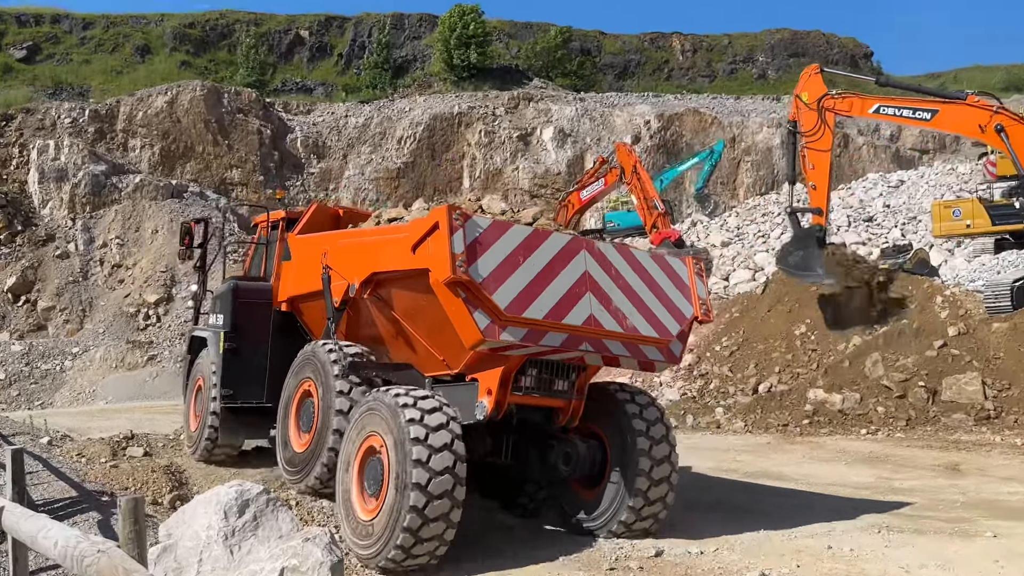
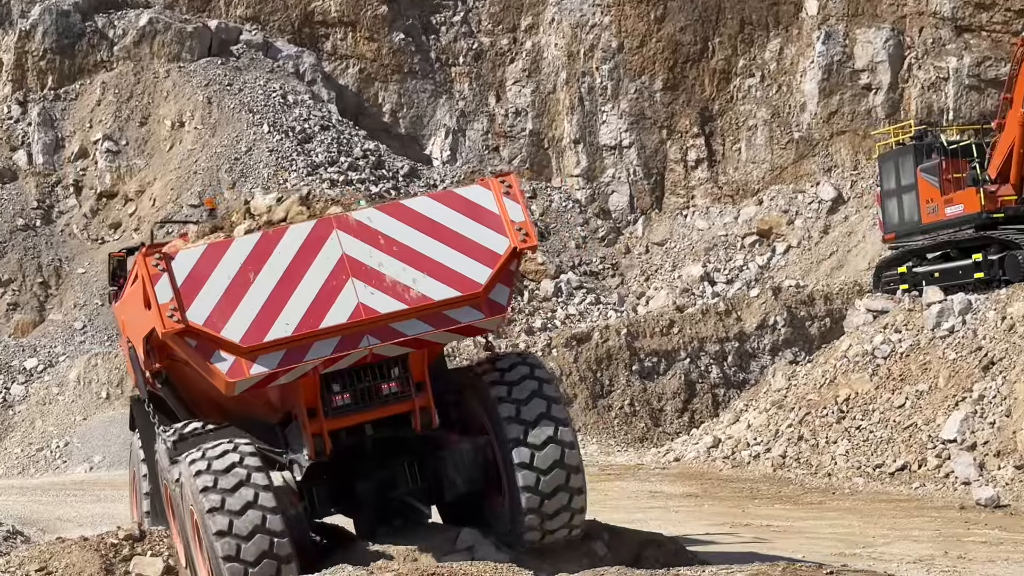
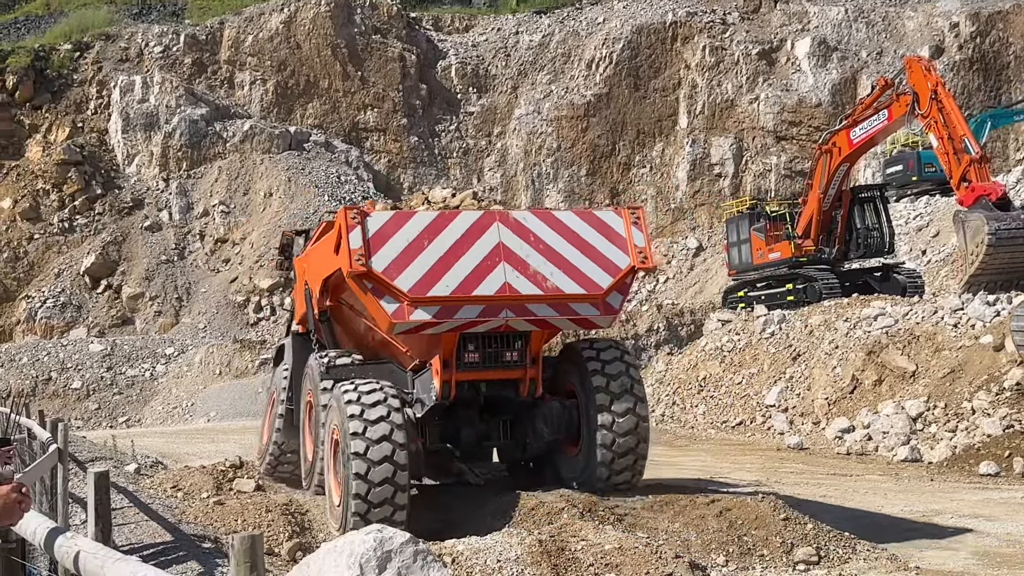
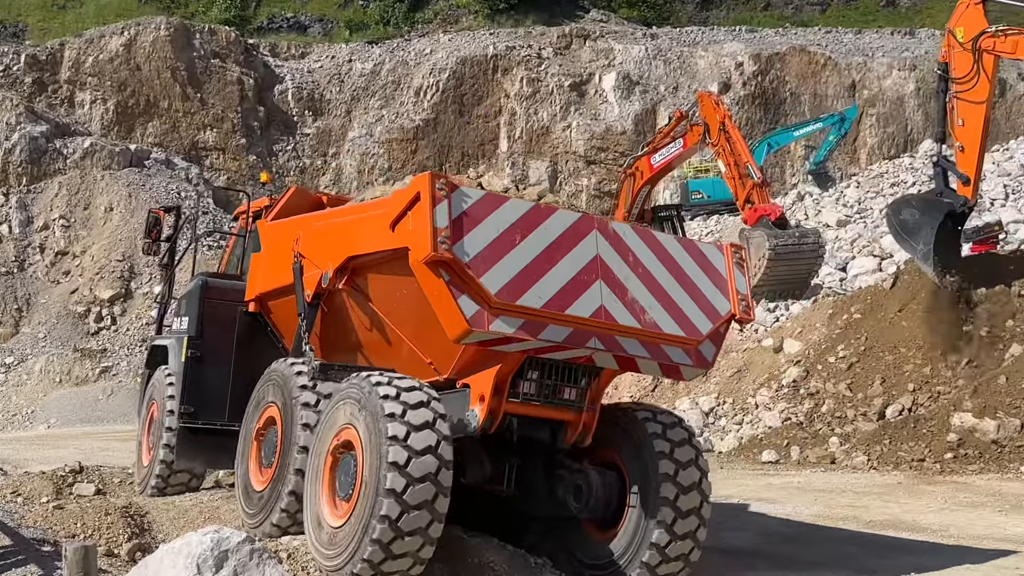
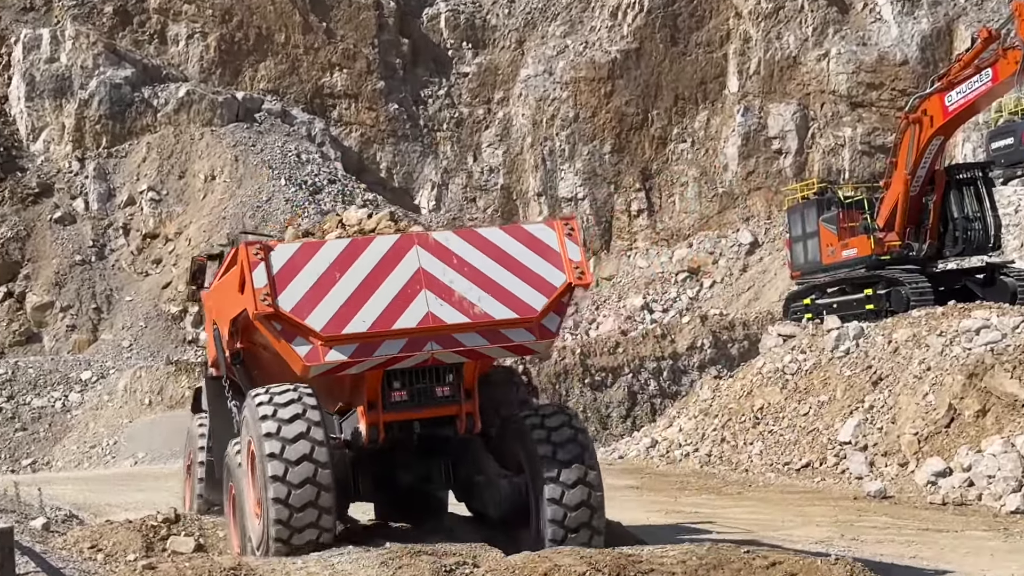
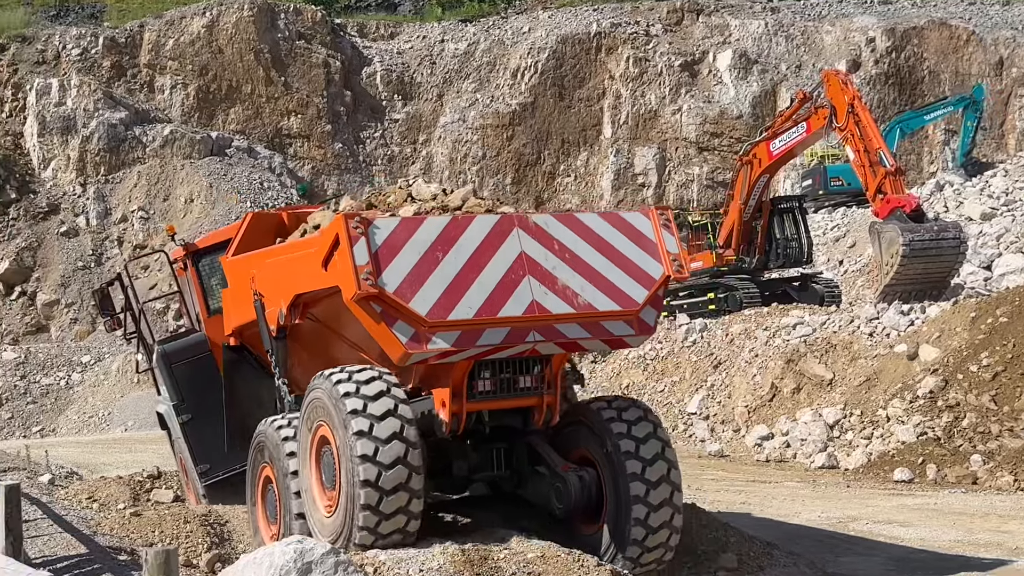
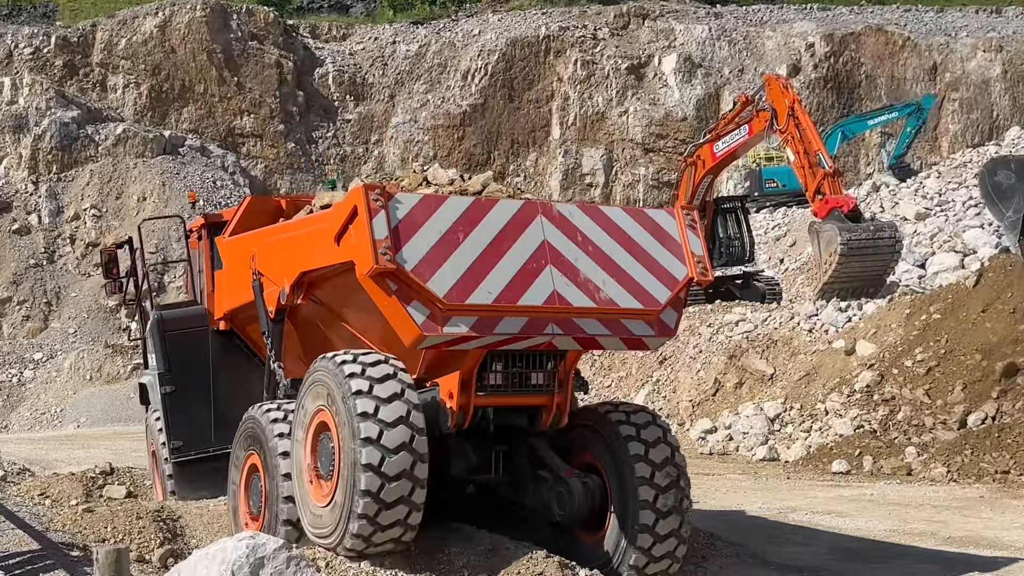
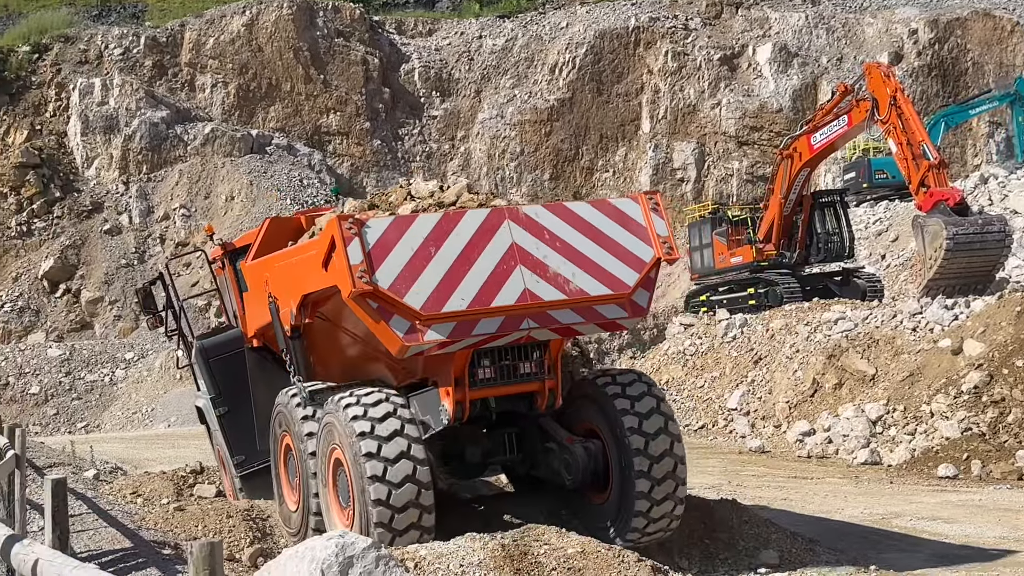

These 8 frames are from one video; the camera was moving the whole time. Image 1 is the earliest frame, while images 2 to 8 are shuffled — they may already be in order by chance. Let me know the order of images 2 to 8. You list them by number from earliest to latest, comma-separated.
4, 7, 6, 8, 3, 5, 2
